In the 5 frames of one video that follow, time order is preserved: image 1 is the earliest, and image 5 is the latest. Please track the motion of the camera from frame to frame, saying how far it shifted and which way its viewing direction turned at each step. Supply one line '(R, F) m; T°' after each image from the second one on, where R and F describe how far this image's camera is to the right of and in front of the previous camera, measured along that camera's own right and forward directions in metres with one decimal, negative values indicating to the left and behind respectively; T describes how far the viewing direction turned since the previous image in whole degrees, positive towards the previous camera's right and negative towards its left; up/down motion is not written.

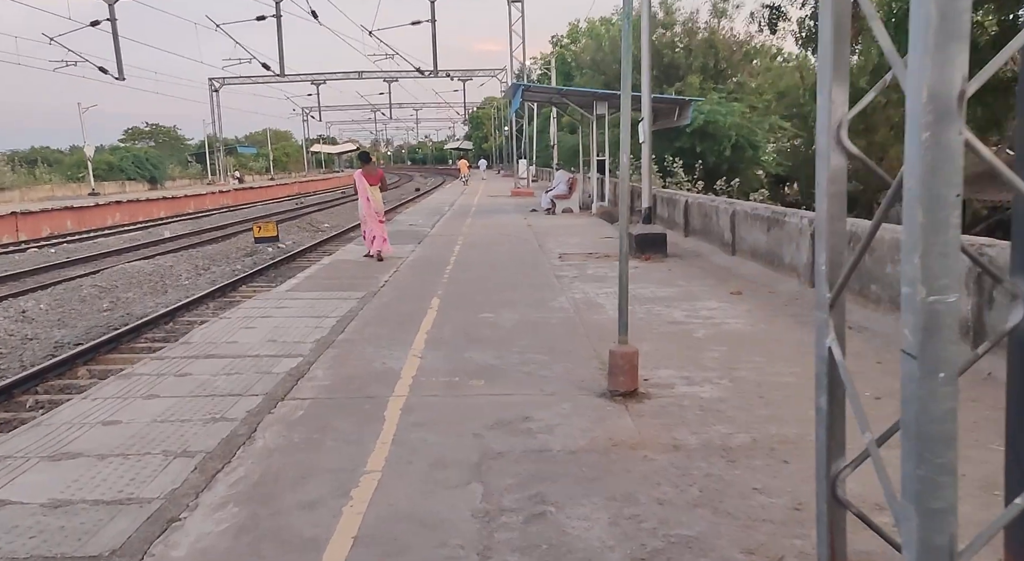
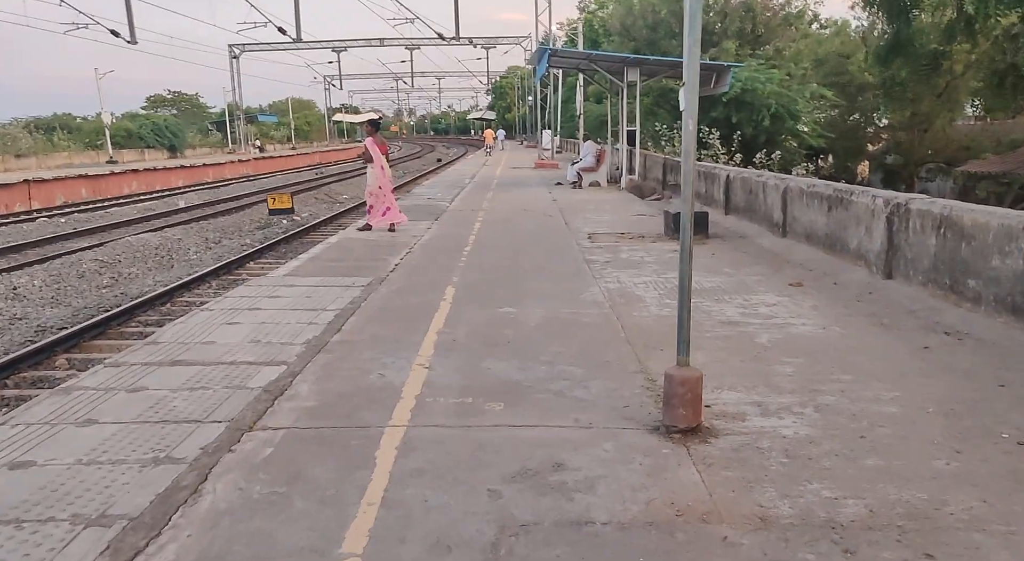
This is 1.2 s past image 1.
(0.0, +1.2) m; -2°
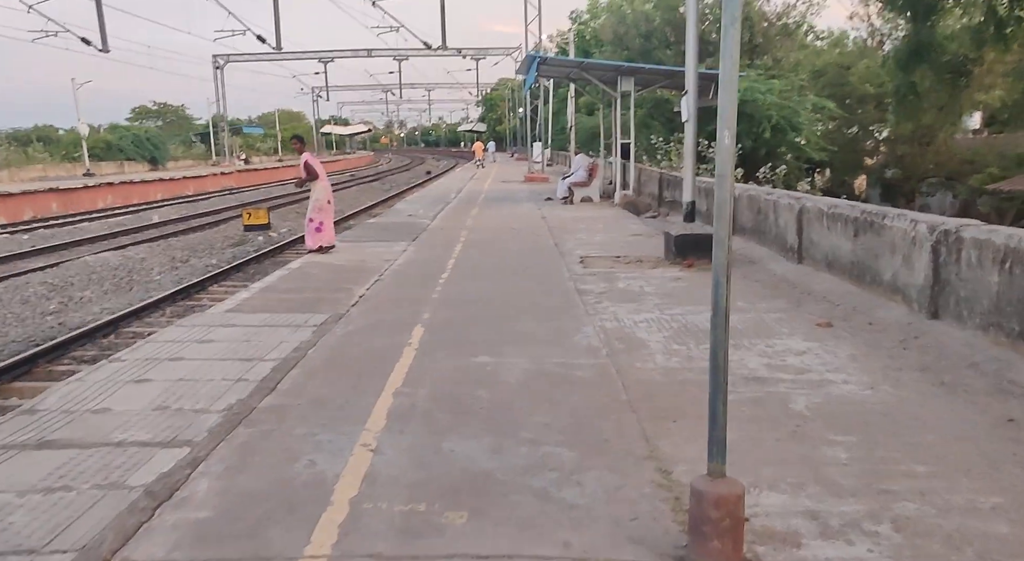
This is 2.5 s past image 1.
(+0.1, +1.2) m; +1°
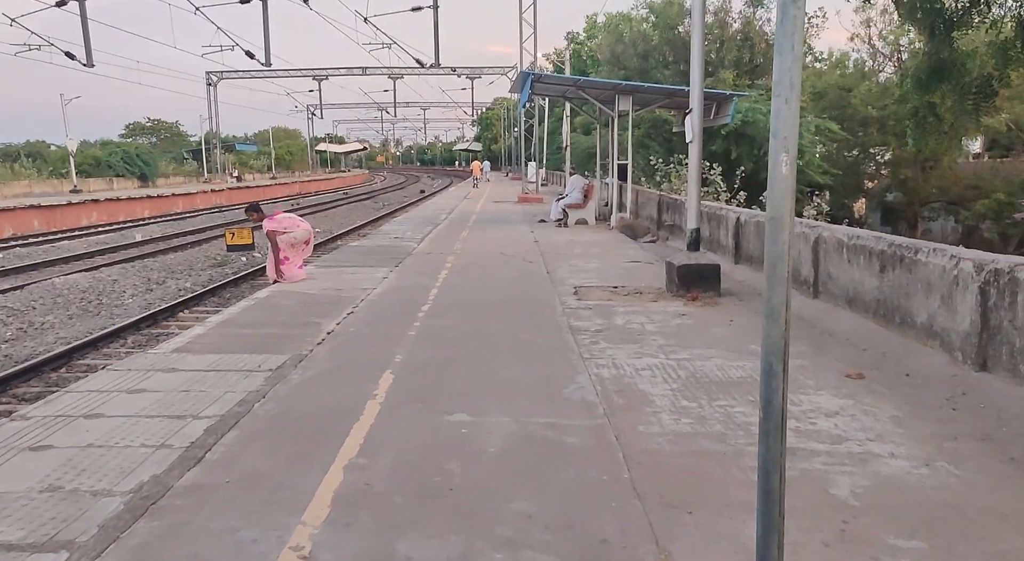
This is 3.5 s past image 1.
(+0.1, +0.9) m; 0°
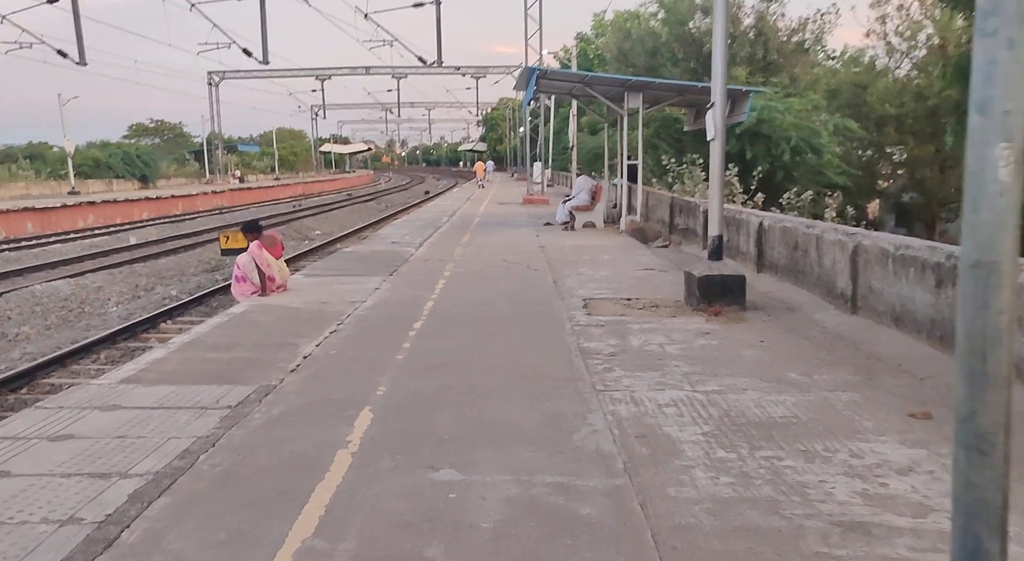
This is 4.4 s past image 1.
(0.0, +1.0) m; 0°
